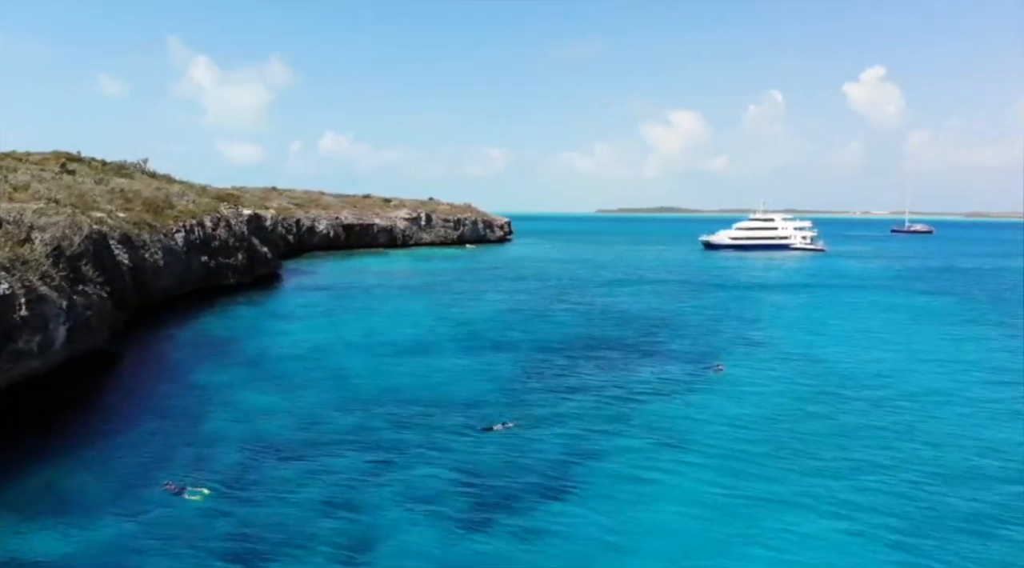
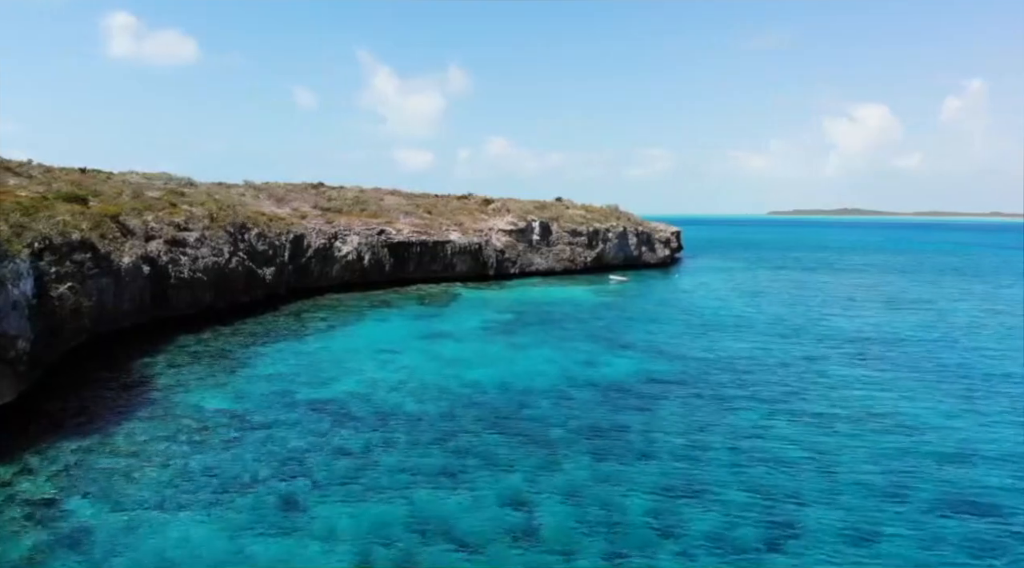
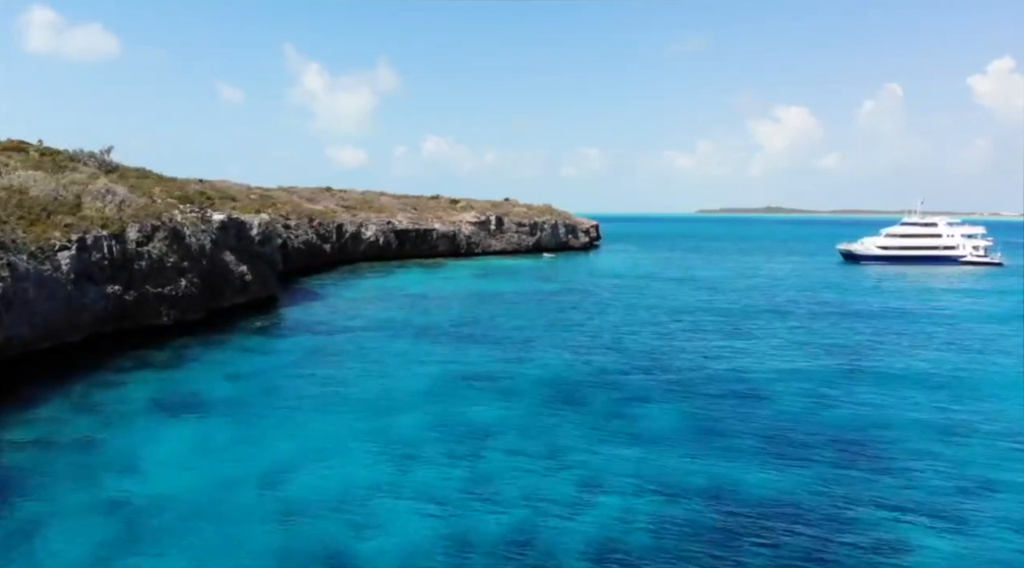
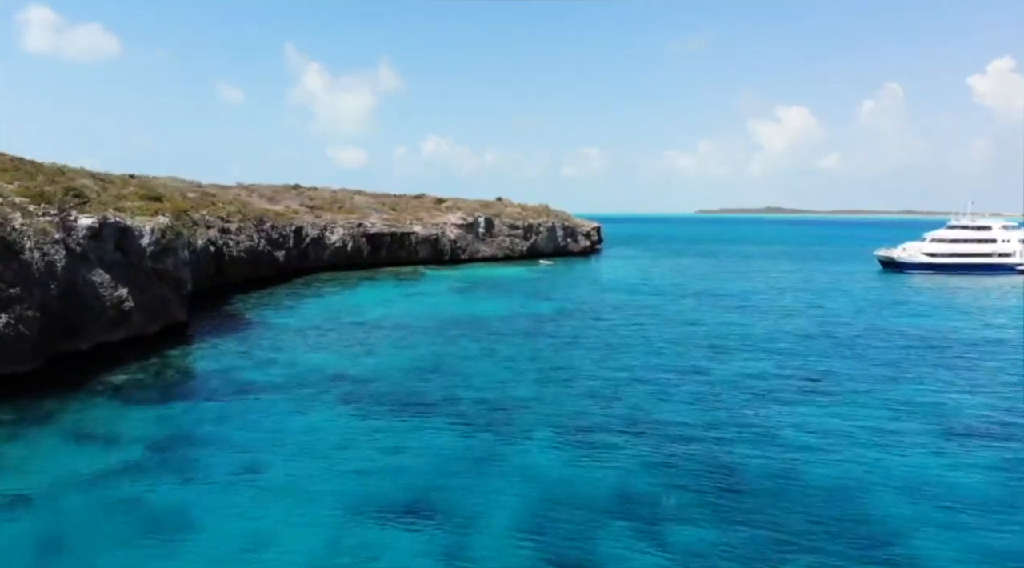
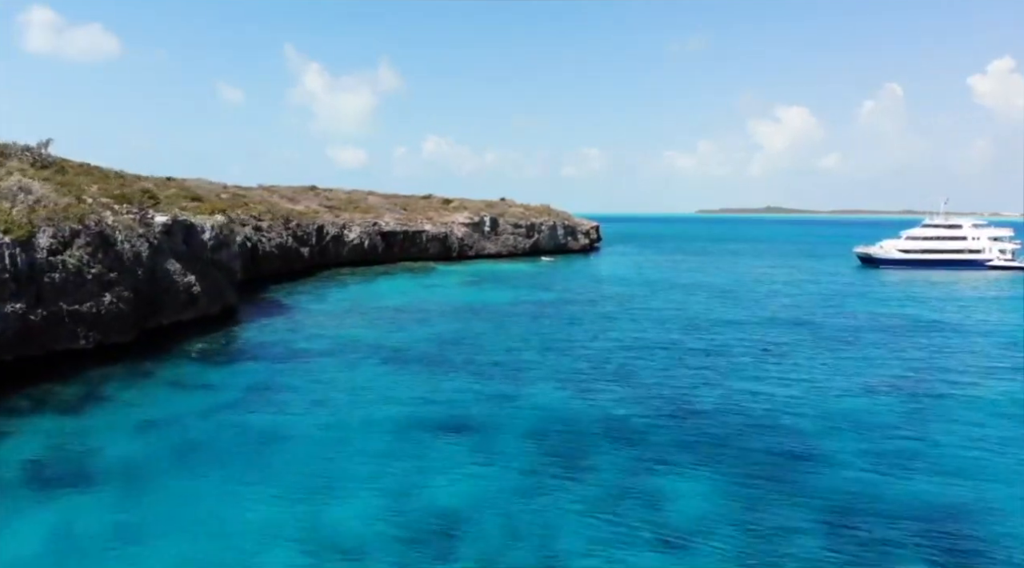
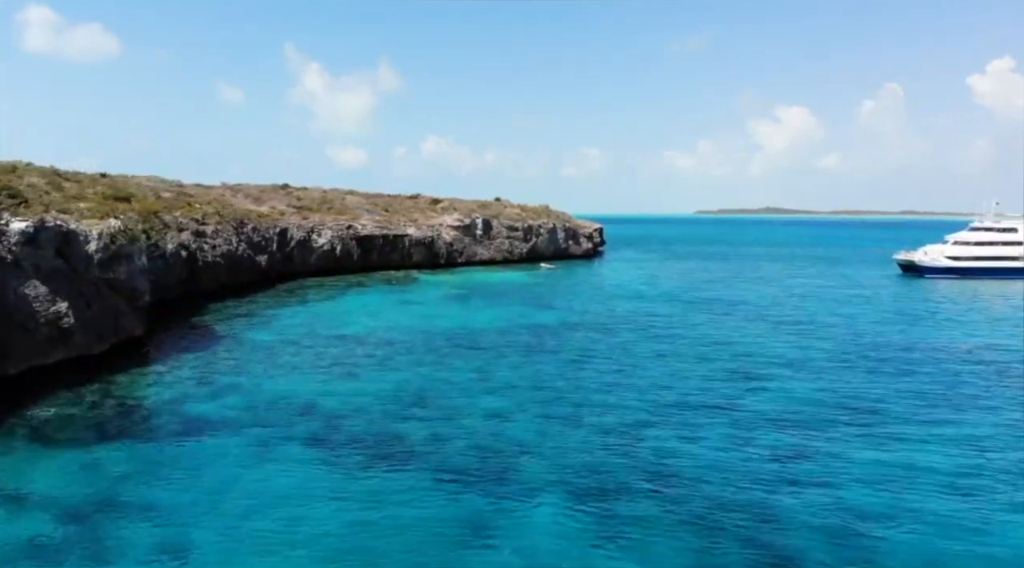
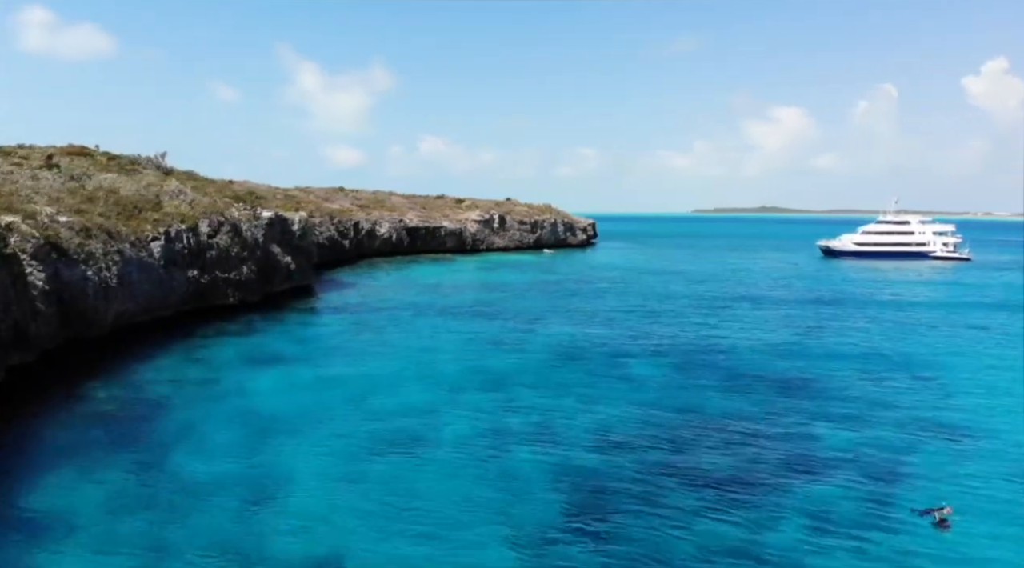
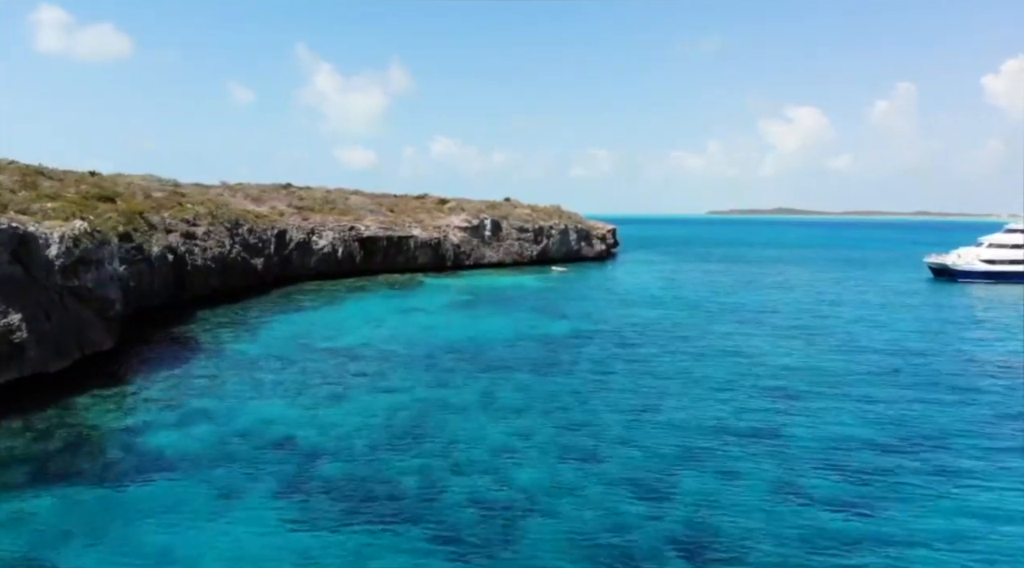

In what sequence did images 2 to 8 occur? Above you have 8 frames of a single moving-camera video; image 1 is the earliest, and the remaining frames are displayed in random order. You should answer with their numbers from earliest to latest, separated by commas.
7, 3, 5, 4, 6, 8, 2
